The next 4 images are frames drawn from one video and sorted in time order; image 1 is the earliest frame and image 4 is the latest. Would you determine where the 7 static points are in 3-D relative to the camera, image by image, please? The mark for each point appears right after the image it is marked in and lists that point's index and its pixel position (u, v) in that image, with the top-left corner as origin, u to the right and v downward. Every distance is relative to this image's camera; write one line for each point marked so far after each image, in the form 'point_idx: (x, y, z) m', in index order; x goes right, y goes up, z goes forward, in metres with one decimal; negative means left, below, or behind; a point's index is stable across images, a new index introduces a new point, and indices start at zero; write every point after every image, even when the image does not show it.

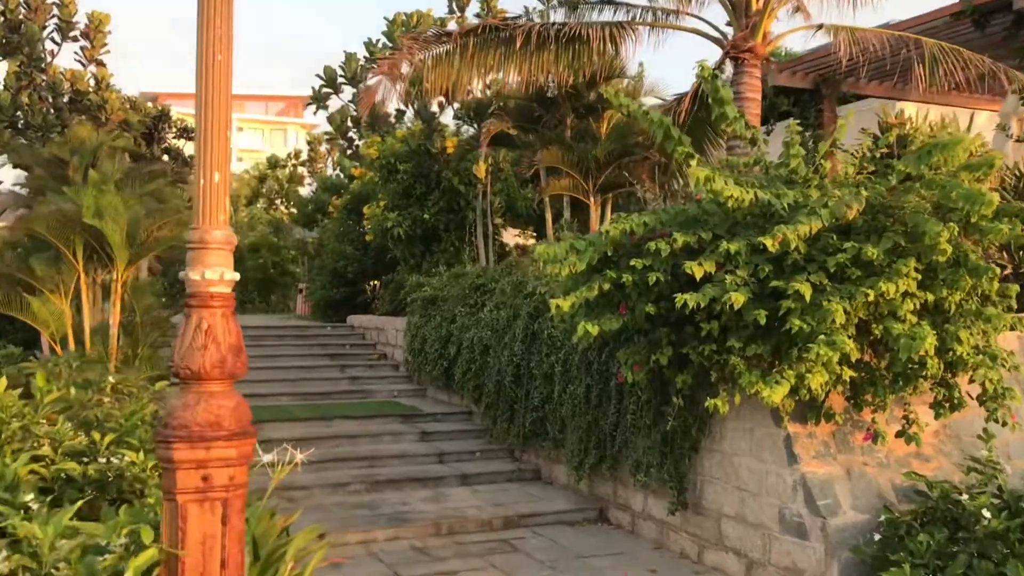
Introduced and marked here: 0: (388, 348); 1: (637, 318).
0: (-1.4, -0.7, +10.7) m
1: (+0.6, -0.1, +4.7) m
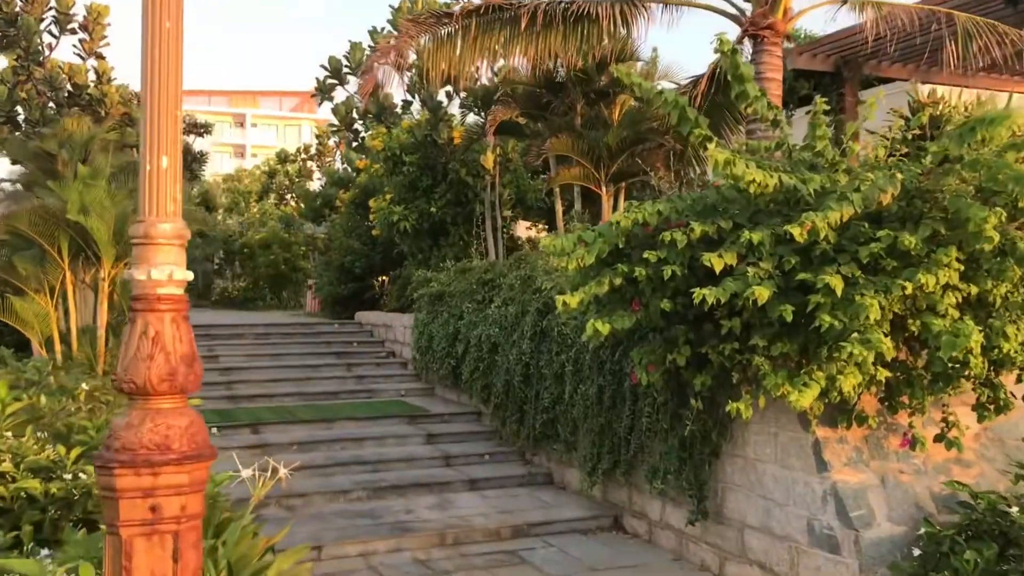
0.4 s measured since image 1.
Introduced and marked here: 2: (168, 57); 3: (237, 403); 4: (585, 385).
0: (-1.2, -0.6, +10.4) m
1: (+0.6, -0.1, +4.3) m
2: (-0.8, +0.5, +2.3) m
3: (-2.4, -1.0, +8.6) m
4: (+0.4, -0.6, +5.9) m
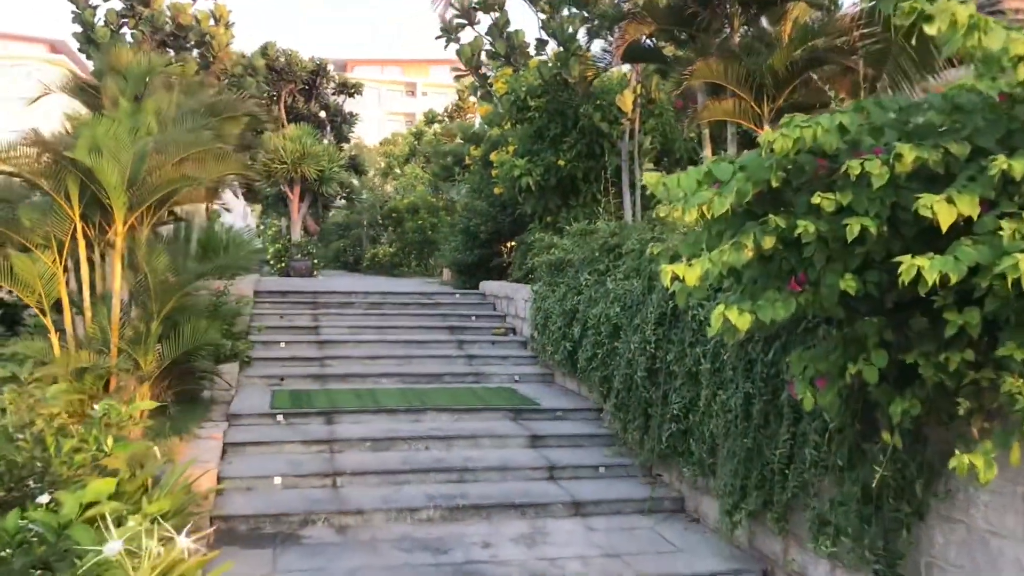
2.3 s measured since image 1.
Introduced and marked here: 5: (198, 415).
0: (+0.1, -0.3, +9.0) m
1: (+0.9, 0.0, +2.7) m
2: (-0.9, +0.6, +0.9) m
3: (-1.4, -0.7, +7.4) m
4: (+0.9, -0.4, +4.3) m
5: (-2.0, -0.8, +6.1) m
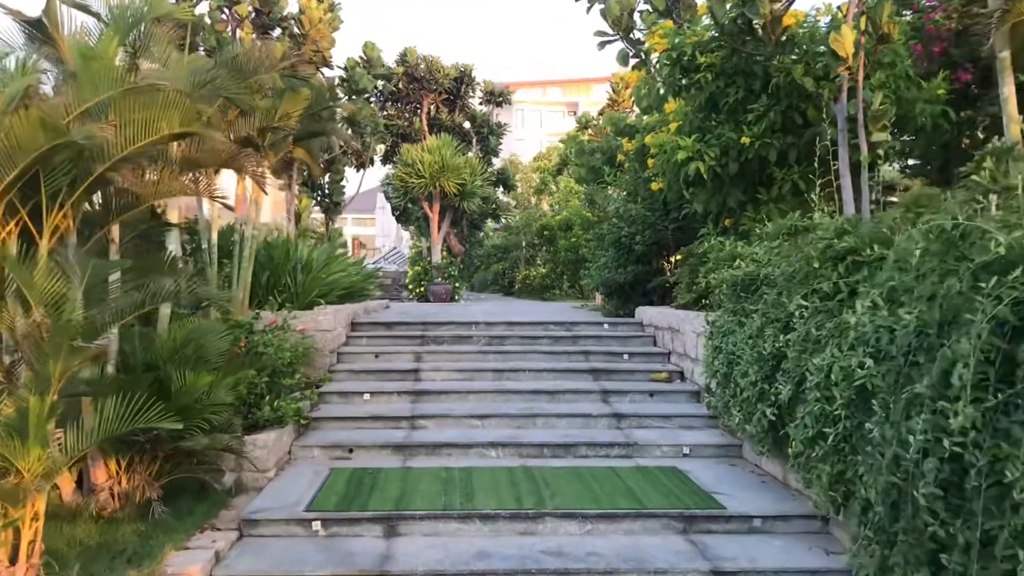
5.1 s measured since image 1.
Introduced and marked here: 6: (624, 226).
0: (+1.2, -0.5, +6.5) m
1: (+0.9, -0.1, +0.2) m
2: (-1.2, +0.6, -1.3) m
3: (-0.6, -0.9, +5.2) m
4: (+1.3, -0.5, +1.7) m
5: (-1.3, -1.0, +4.0) m
6: (+1.0, +0.5, +8.5) m
